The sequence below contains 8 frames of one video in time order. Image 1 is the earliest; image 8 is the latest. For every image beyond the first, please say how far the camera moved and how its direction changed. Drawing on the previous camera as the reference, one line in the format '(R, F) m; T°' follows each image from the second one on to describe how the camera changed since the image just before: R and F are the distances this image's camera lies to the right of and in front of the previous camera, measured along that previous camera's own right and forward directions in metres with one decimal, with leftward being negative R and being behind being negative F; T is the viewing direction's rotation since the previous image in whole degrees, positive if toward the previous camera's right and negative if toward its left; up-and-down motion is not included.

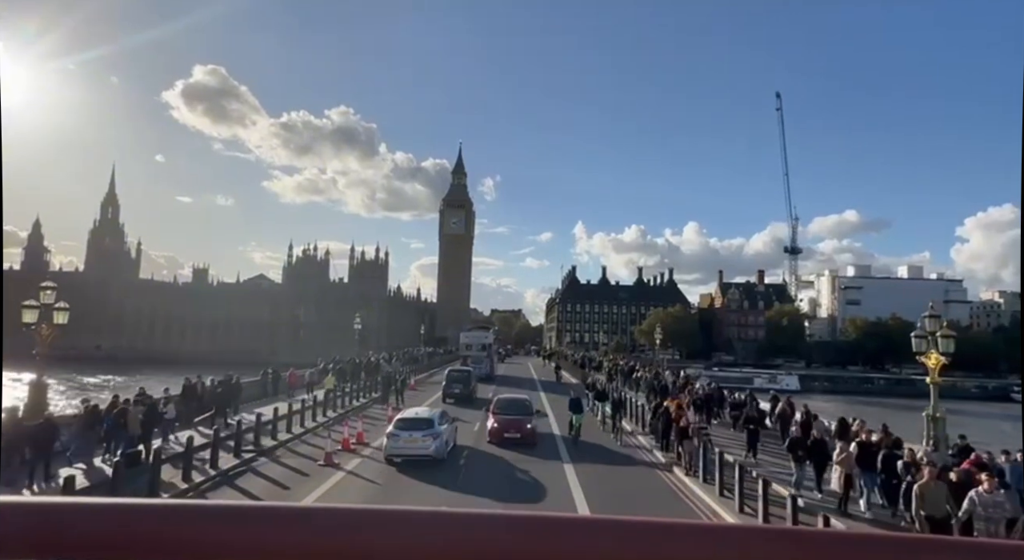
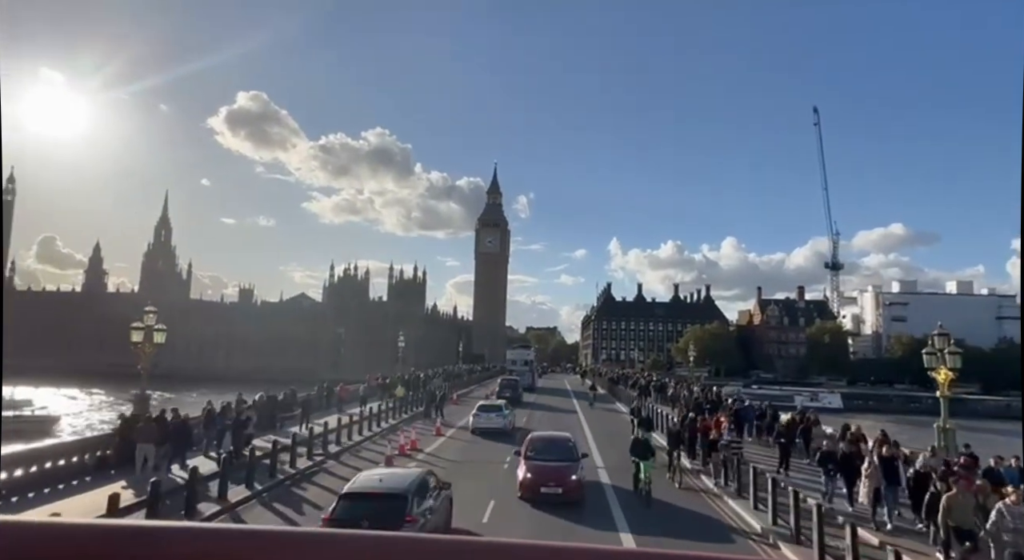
(0.0, -1.2) m; -3°
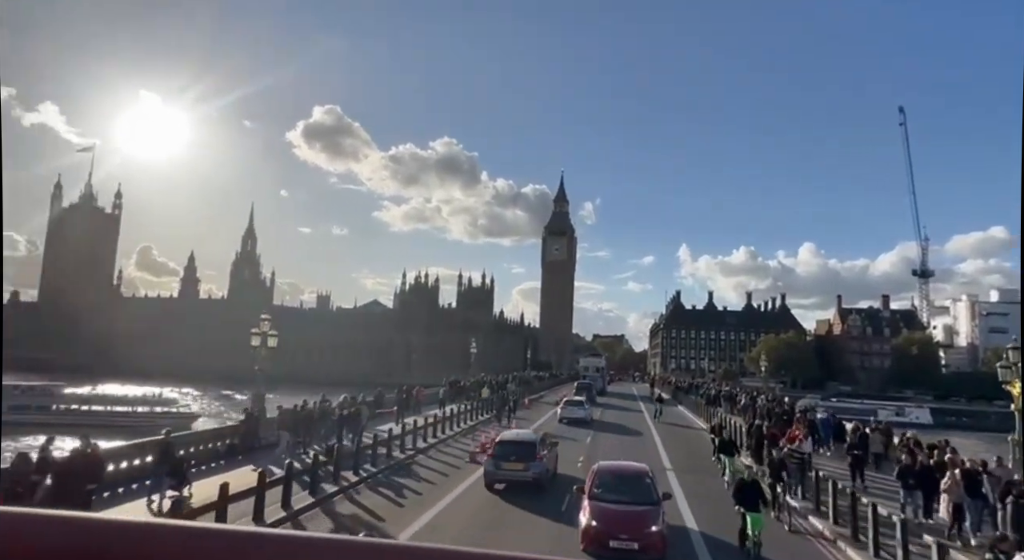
(-0.1, -1.0) m; -5°
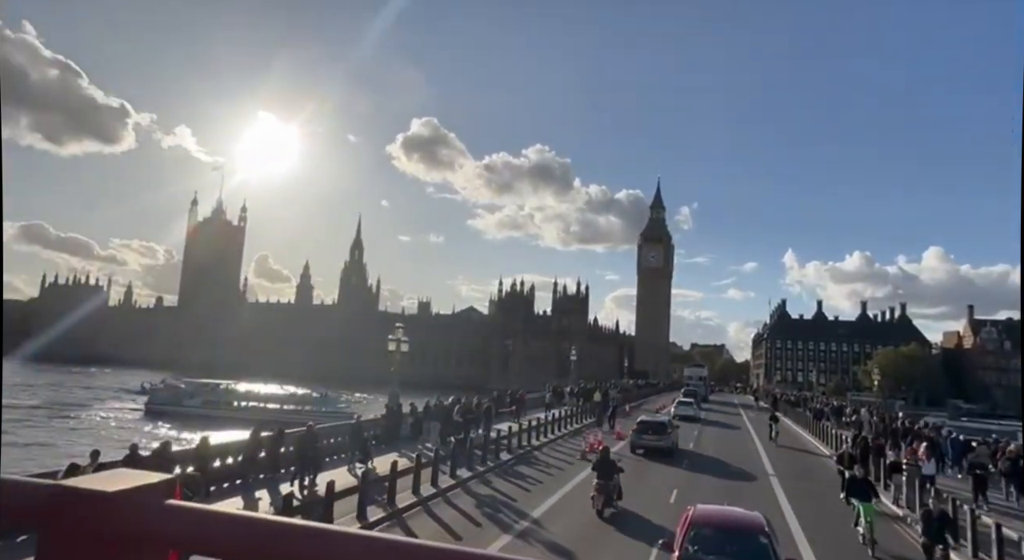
(-0.3, -1.0) m; -8°
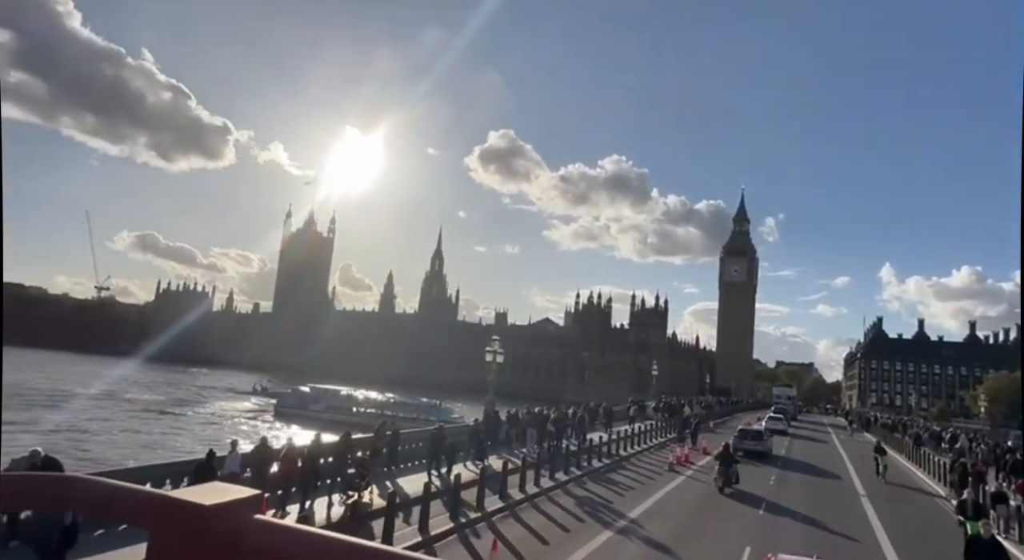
(-0.3, -0.4) m; -6°
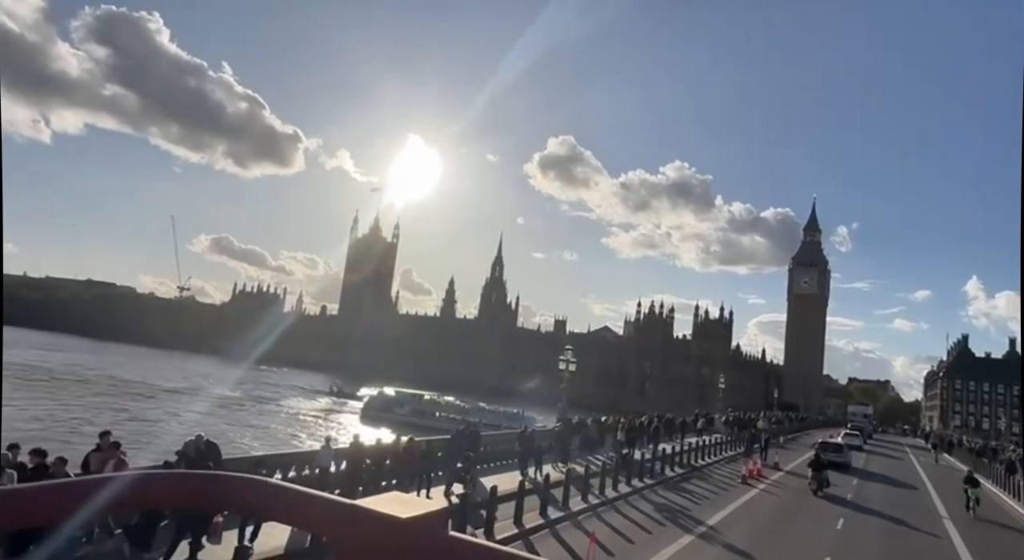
(-0.2, 0.0) m; -5°
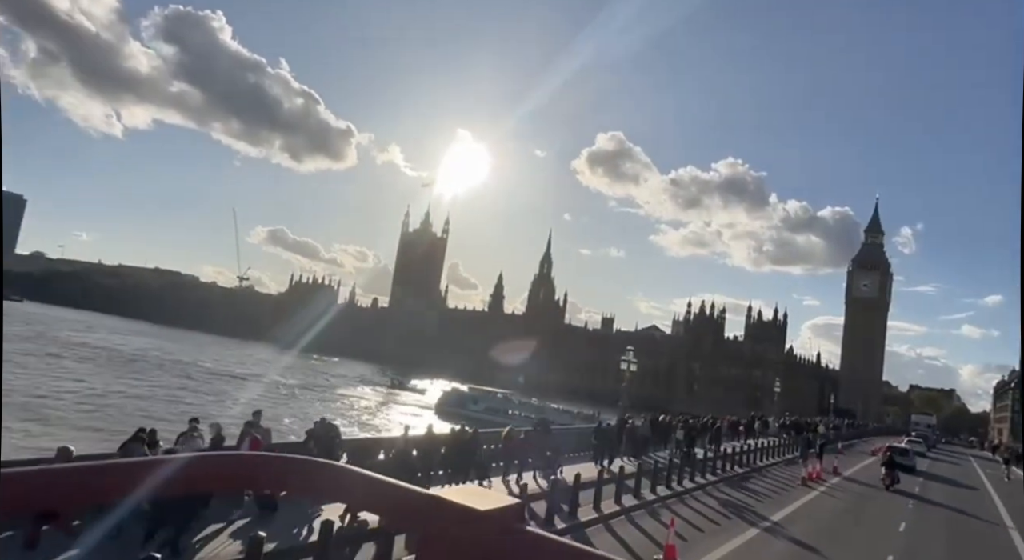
(-0.2, 0.0) m; -4°
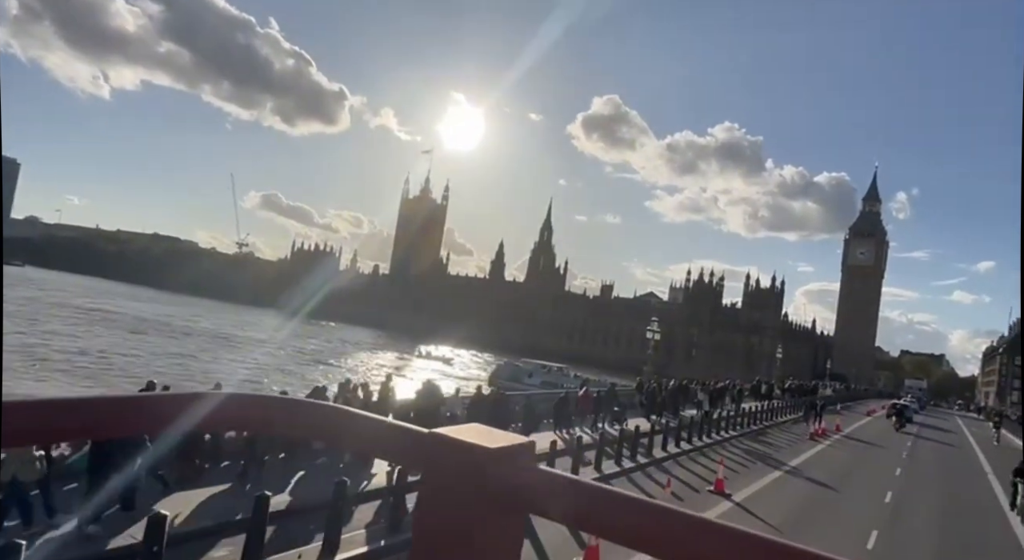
(-0.6, -0.9) m; 0°
